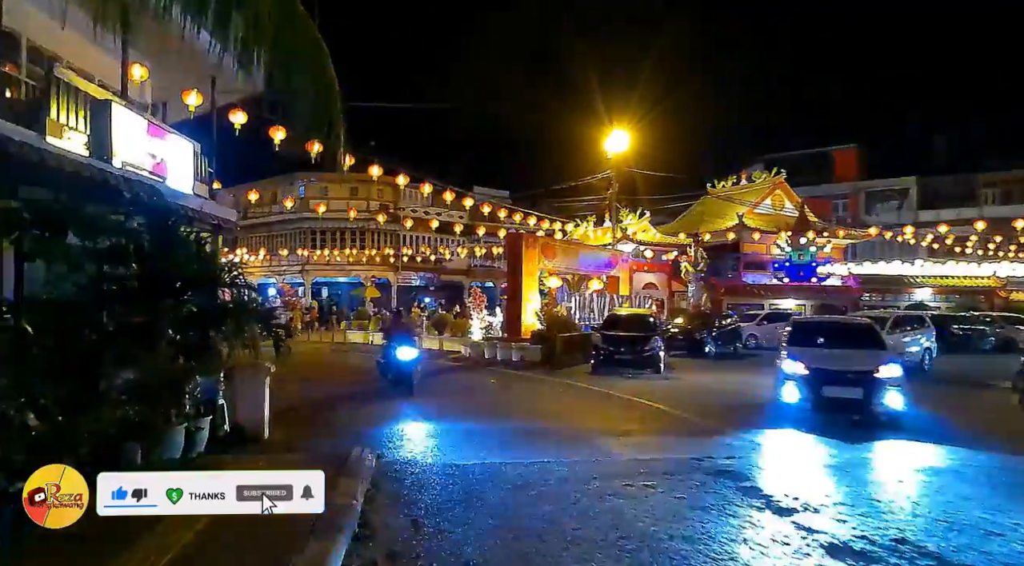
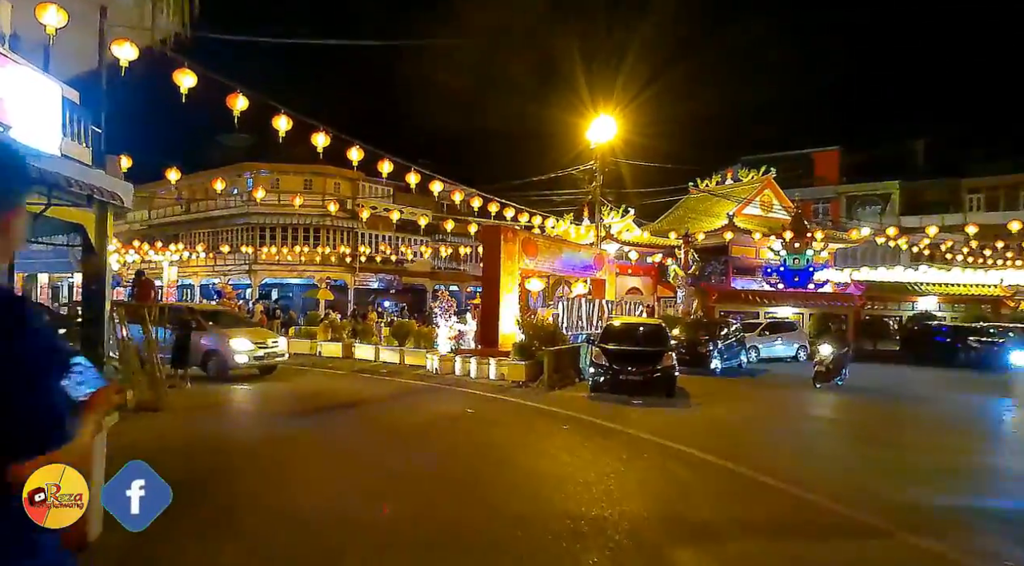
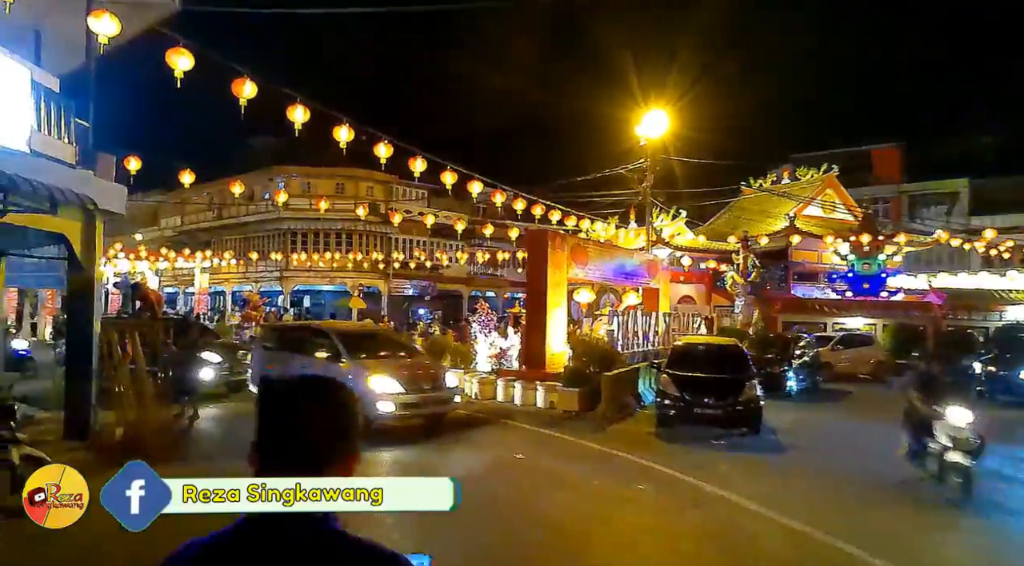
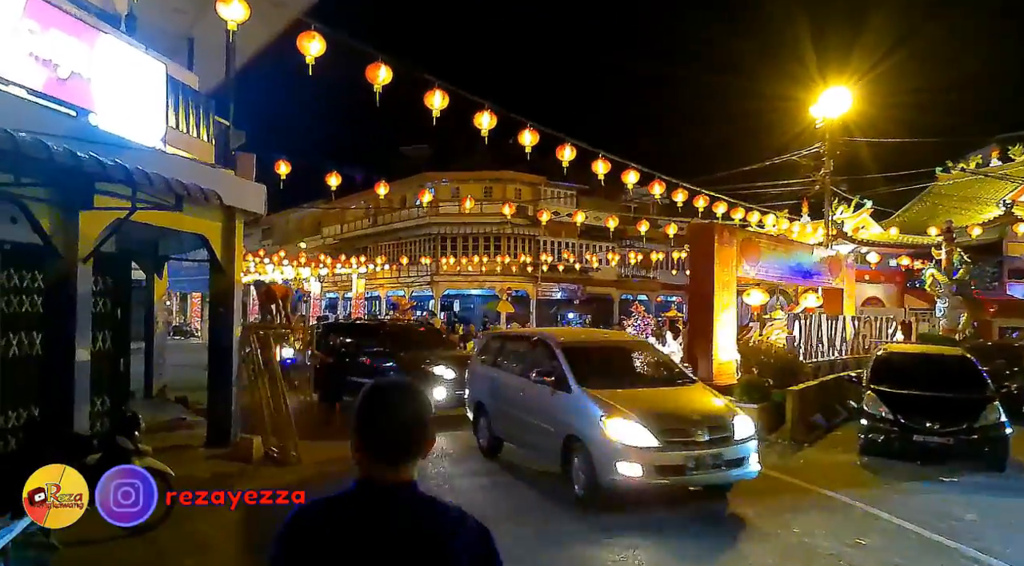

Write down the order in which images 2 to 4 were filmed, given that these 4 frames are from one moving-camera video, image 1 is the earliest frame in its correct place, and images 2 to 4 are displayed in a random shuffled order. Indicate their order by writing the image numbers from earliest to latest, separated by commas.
2, 3, 4
